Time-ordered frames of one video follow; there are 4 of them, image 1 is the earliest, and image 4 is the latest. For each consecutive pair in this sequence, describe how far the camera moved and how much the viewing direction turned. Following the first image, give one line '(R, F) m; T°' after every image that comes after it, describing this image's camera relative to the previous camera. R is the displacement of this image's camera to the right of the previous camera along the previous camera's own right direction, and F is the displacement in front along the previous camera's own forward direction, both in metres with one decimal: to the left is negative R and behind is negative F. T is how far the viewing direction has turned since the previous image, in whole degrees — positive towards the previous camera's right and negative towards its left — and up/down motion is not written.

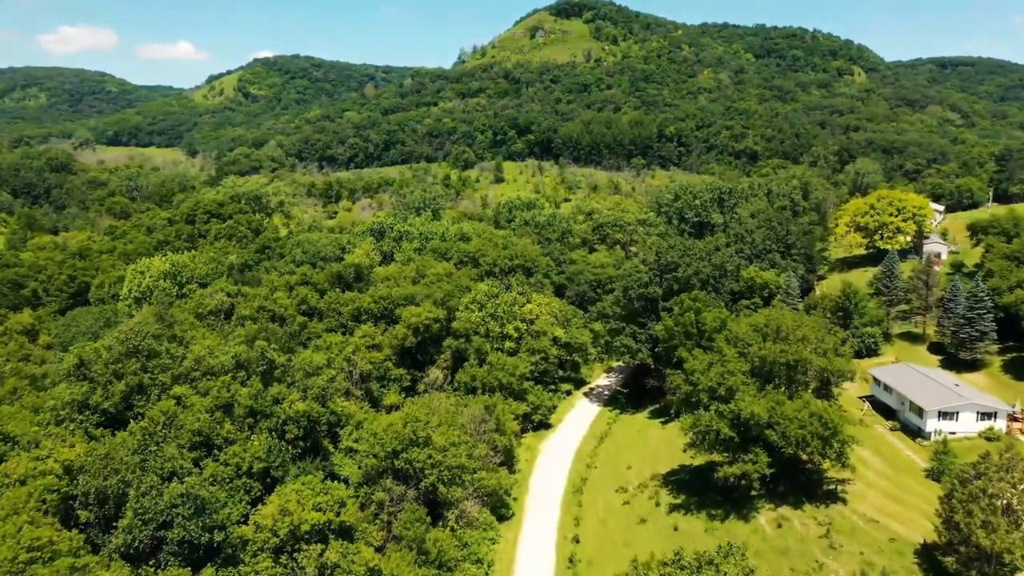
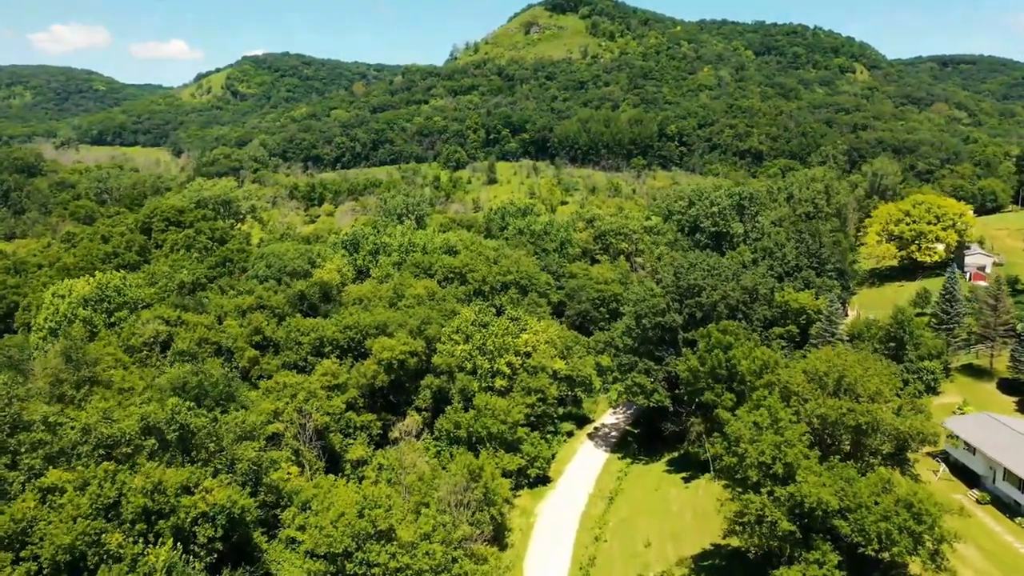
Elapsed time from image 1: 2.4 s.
(+0.3, +10.0) m; 0°
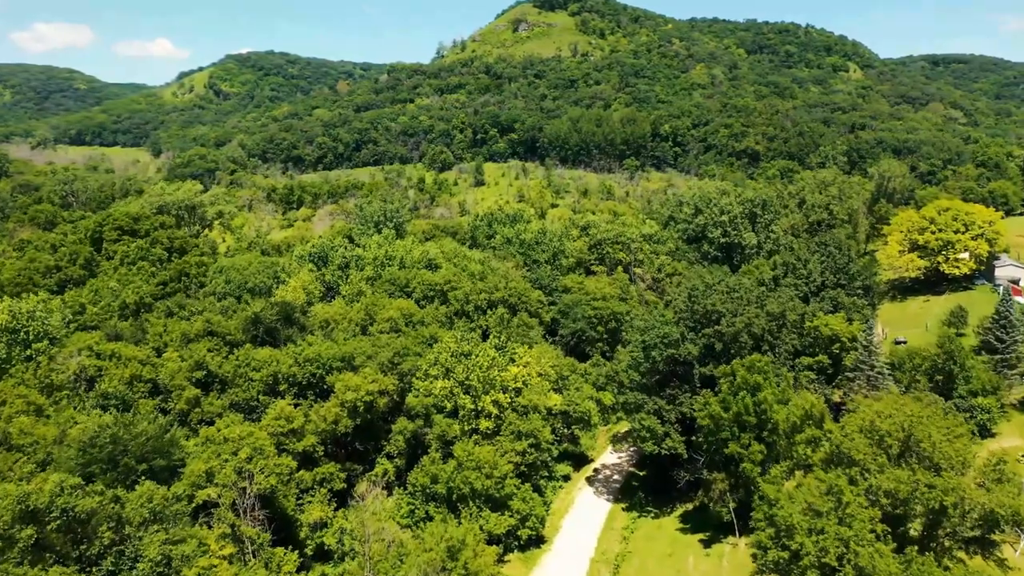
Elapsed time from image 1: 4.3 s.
(+0.2, +7.7) m; +1°
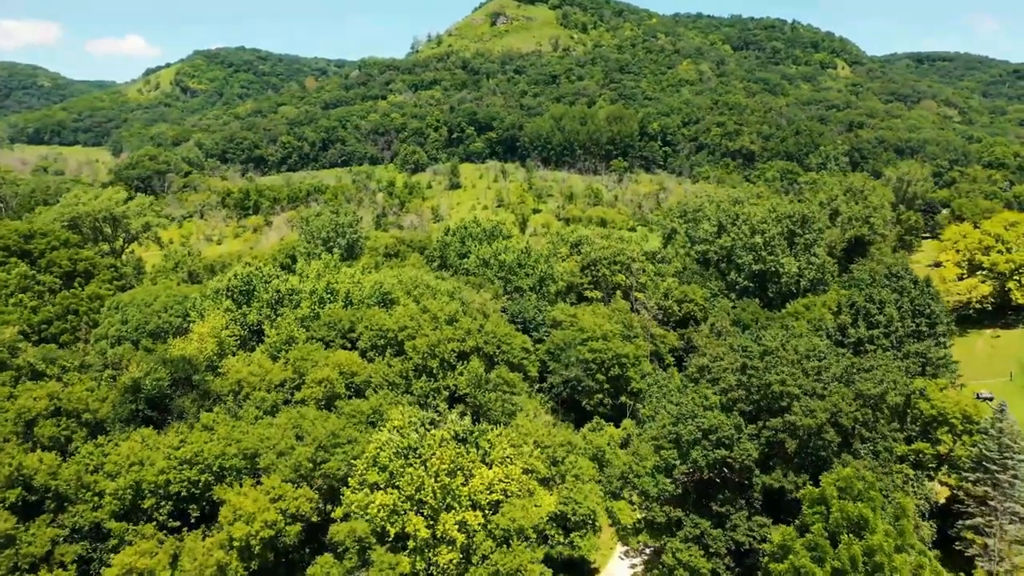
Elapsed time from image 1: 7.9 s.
(+0.3, +14.3) m; +2°
